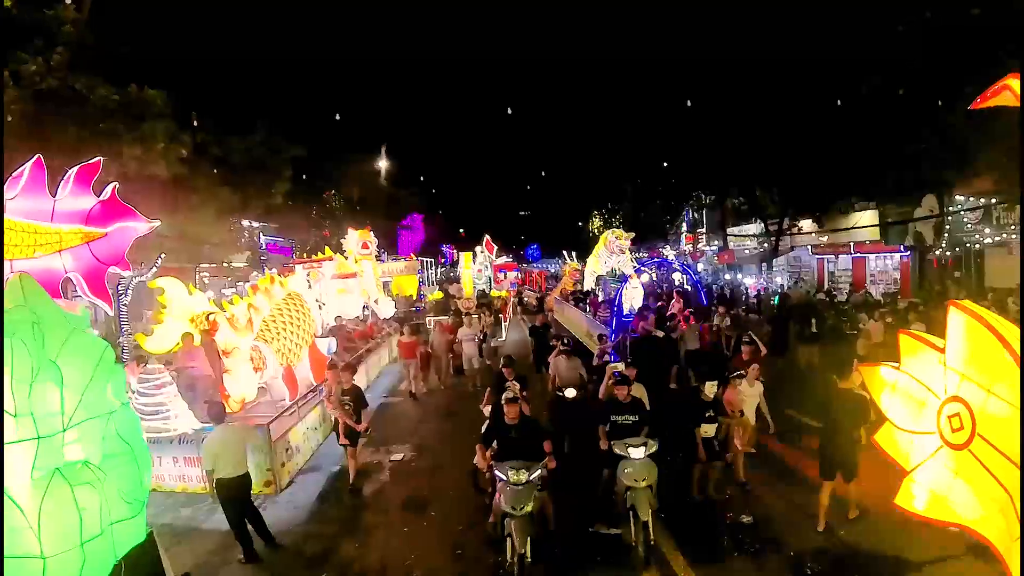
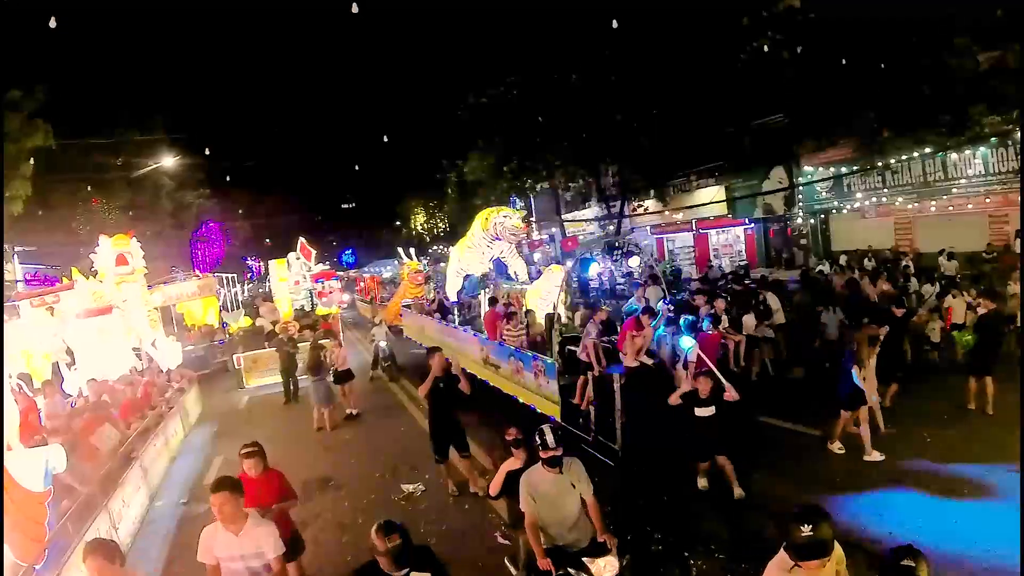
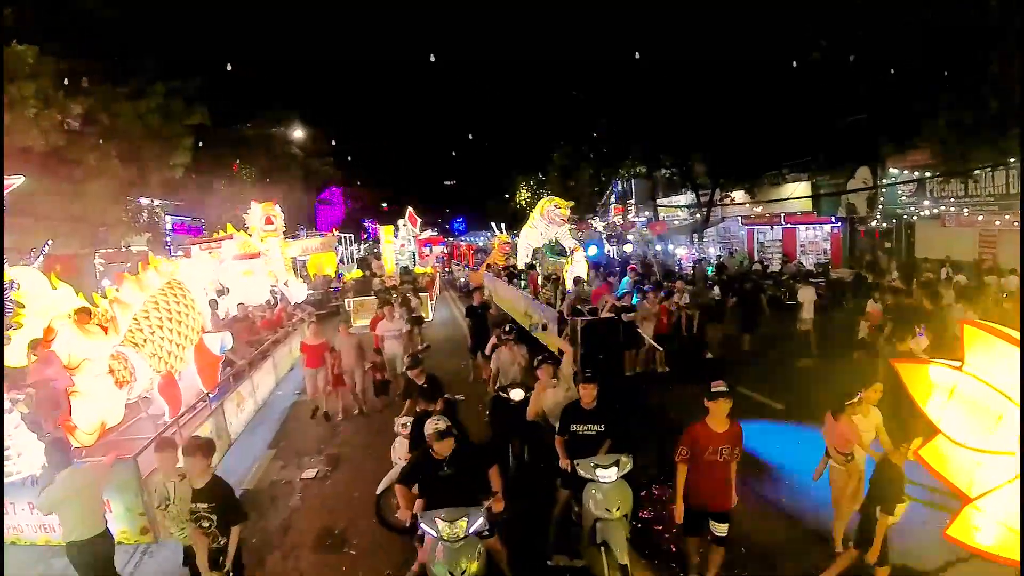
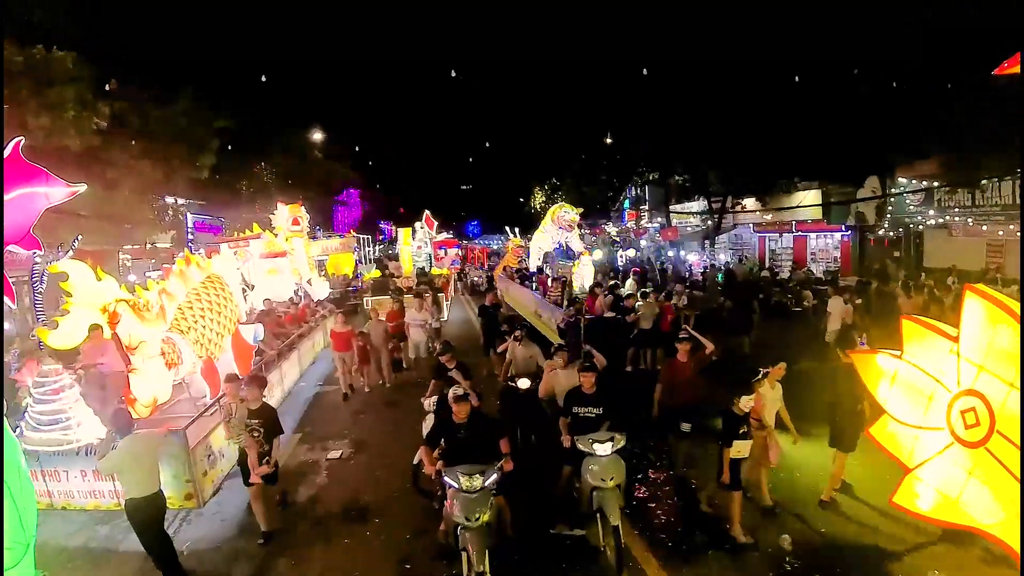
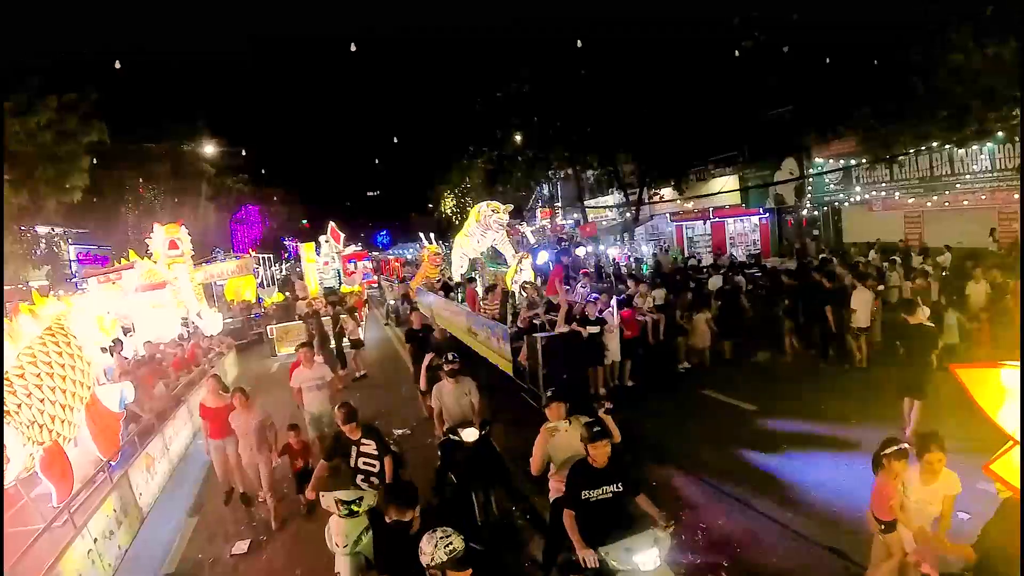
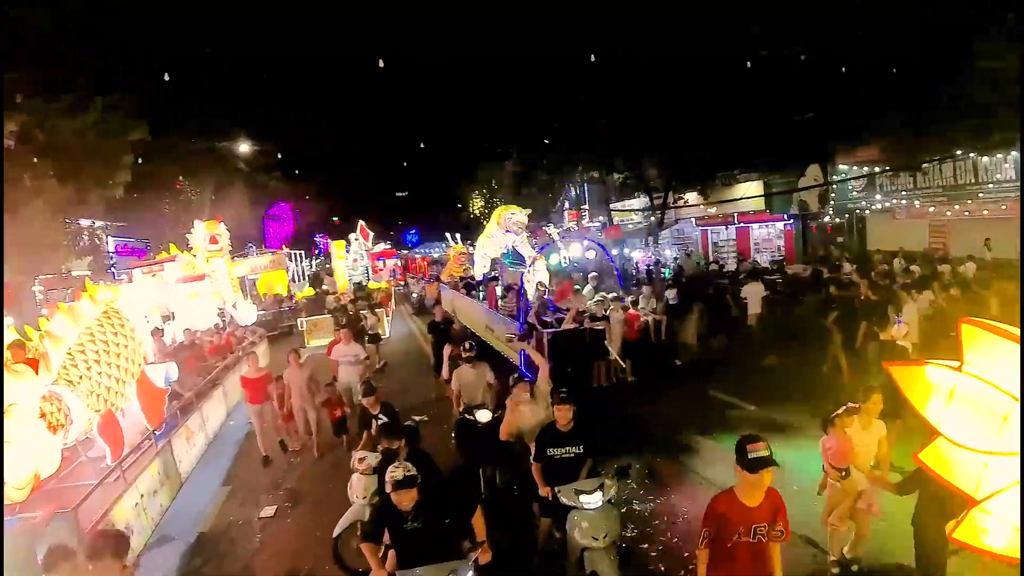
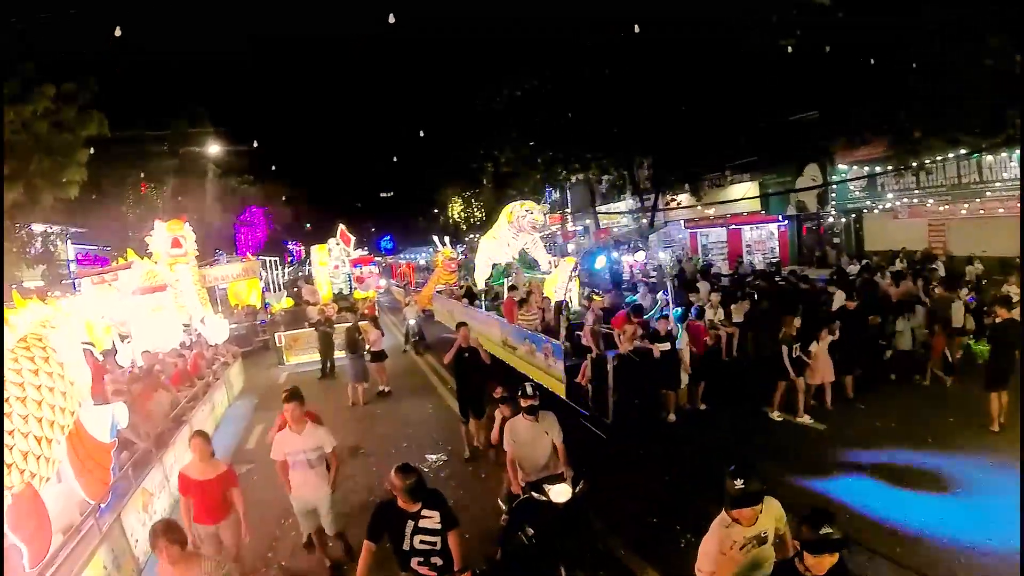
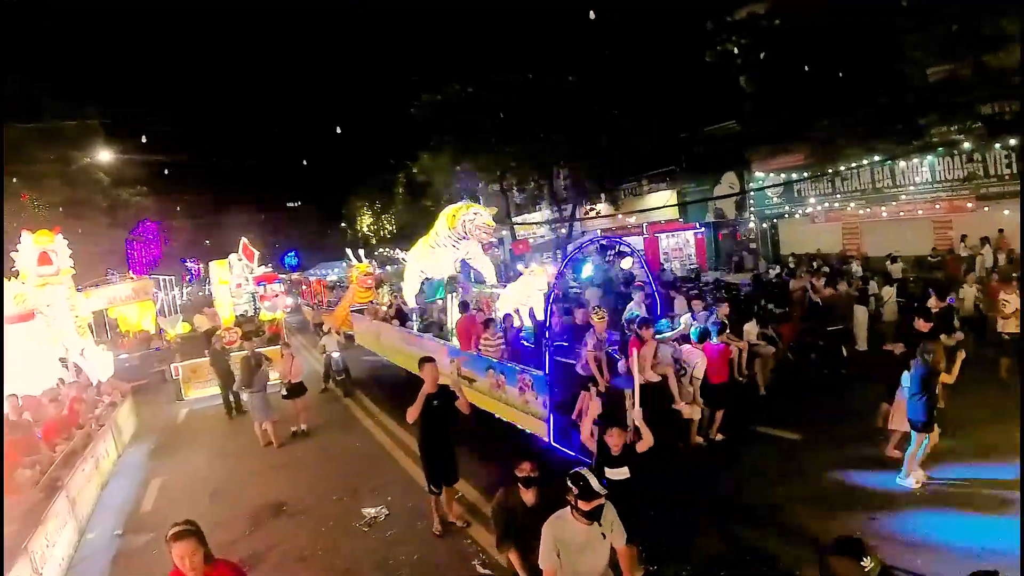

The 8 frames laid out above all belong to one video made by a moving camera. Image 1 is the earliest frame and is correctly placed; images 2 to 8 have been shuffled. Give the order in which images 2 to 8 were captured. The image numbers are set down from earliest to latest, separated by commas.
4, 3, 6, 5, 7, 2, 8
